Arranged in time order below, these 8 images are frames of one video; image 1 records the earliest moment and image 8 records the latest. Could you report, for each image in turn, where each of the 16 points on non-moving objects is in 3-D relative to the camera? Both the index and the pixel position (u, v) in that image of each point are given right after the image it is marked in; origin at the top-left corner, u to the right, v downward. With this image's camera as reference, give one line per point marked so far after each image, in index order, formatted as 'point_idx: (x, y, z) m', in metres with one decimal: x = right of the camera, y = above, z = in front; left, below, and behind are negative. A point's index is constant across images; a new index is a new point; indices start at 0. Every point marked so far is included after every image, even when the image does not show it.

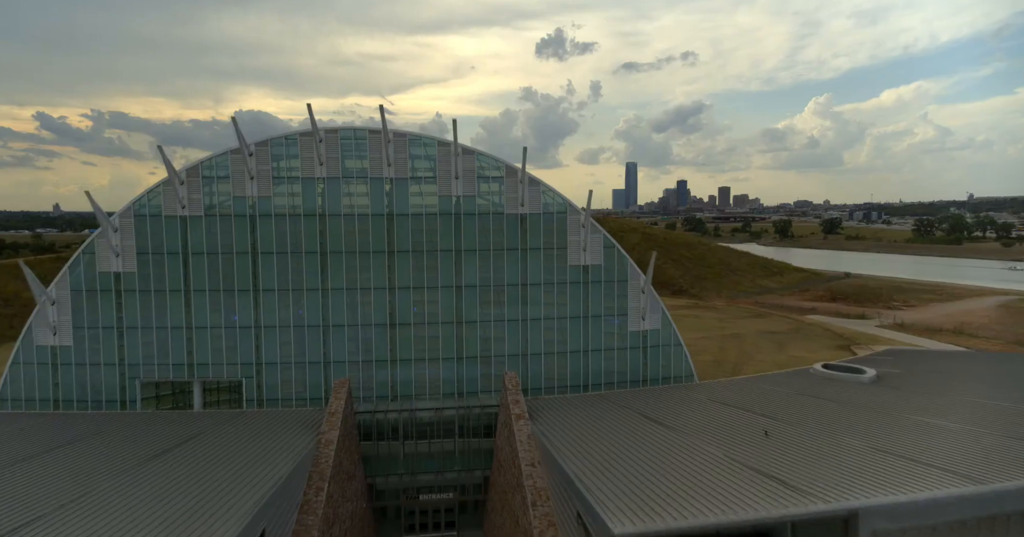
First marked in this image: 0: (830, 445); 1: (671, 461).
0: (+11.2, -6.2, +18.8) m
1: (+5.4, -6.5, +18.1) m
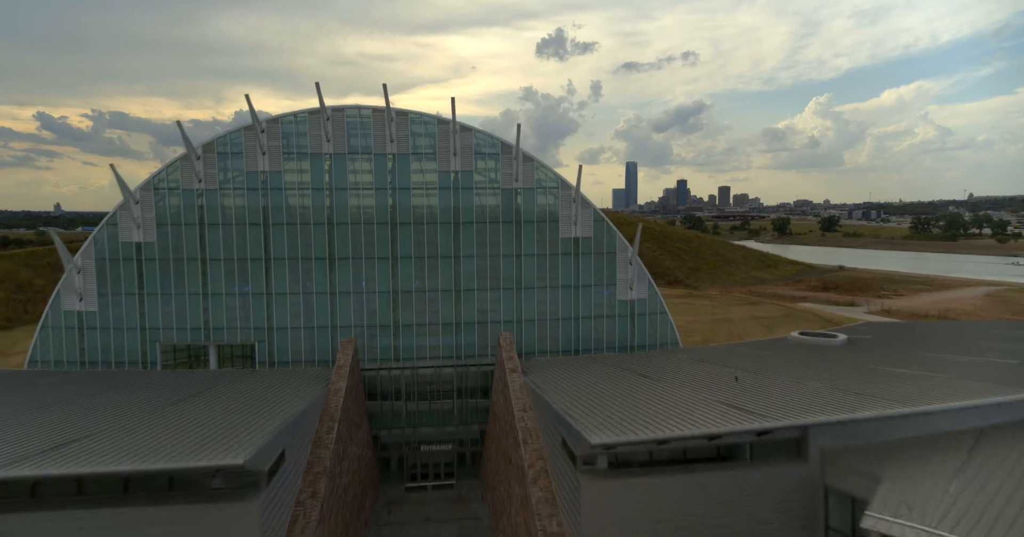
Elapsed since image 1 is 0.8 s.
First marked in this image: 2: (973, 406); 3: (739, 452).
0: (+10.9, -4.6, +20.7) m
1: (+5.2, -4.9, +20.1) m
2: (+14.7, -4.5, +17.8) m
3: (+7.4, -5.9, +17.3) m
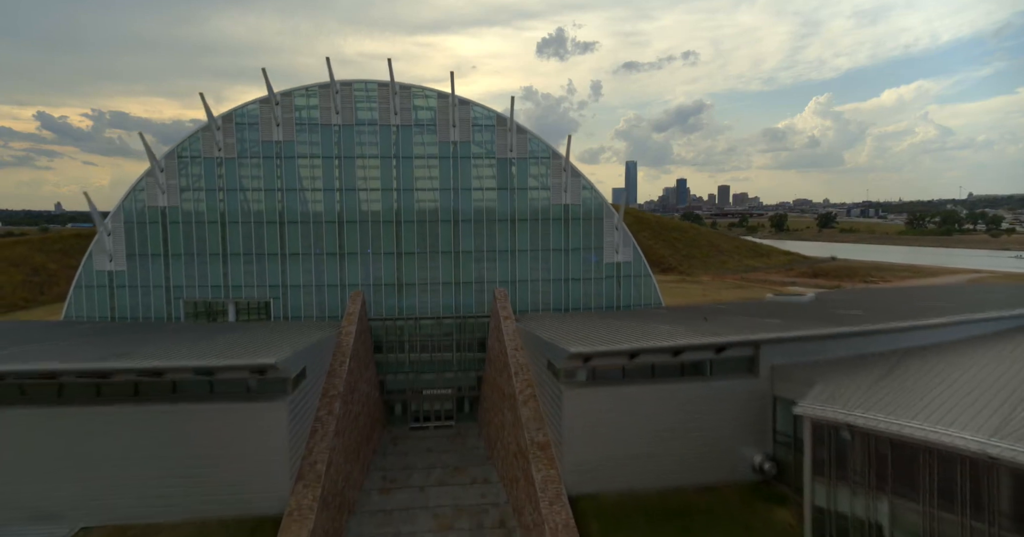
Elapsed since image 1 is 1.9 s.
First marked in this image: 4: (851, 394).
0: (+10.6, -2.3, +23.3) m
1: (+4.8, -2.6, +22.7) m
2: (+14.4, -2.3, +20.4) m
3: (+7.1, -3.7, +19.9) m
4: (+11.2, -4.1, +17.7) m
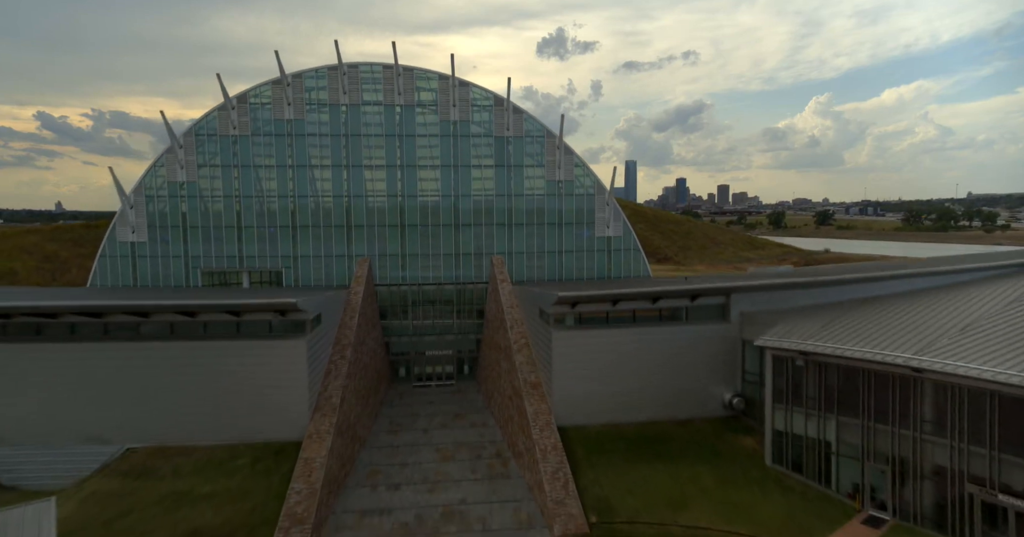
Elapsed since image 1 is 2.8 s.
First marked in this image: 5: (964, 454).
0: (+10.3, -0.5, +25.5) m
1: (+4.6, -0.8, +24.9) m
2: (+14.2, -0.4, +22.6) m
3: (+6.9, -1.9, +22.1) m
4: (+11.0, -2.3, +19.9) m
5: (+13.3, -5.5, +15.7) m
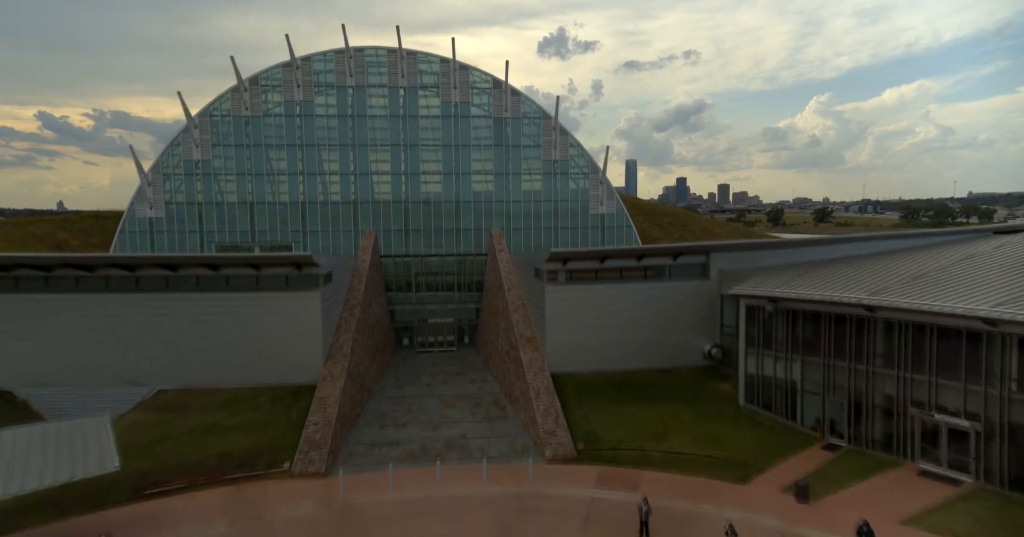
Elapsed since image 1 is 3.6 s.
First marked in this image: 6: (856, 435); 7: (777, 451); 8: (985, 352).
0: (+10.2, +1.2, +27.4) m
1: (+4.5, +0.9, +26.8) m
2: (+14.0, +1.3, +24.5) m
3: (+6.8, -0.1, +24.0) m
4: (+10.9, -0.5, +21.8) m
5: (+13.1, -3.8, +17.6) m
6: (+12.2, -5.9, +18.8) m
7: (+9.3, -6.4, +18.6) m
8: (+14.1, -2.5, +15.9) m
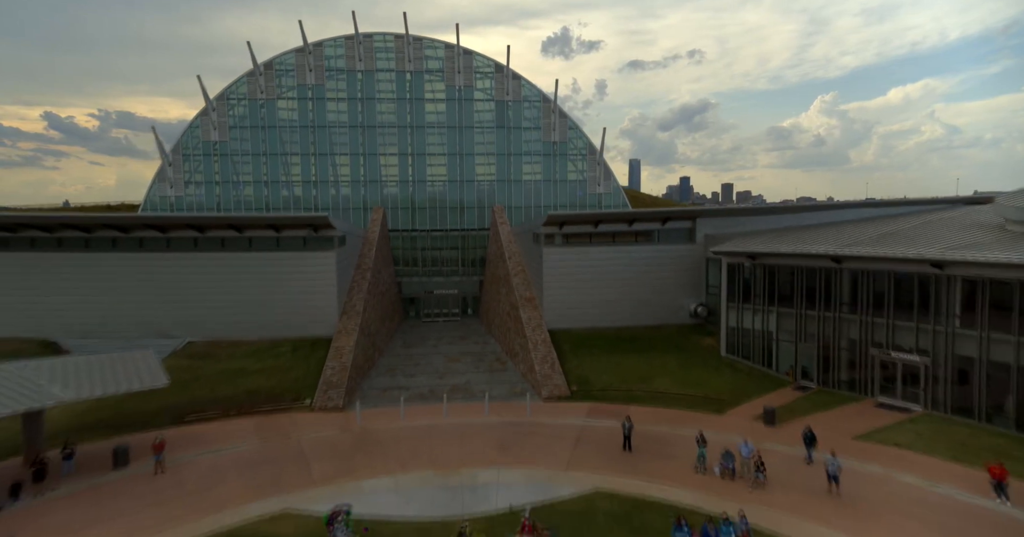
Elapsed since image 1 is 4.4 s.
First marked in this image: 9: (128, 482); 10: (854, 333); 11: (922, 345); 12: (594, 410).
0: (+10.2, +2.9, +29.3) m
1: (+4.5, +2.6, +28.7) m
2: (+14.1, +3.0, +26.3) m
3: (+6.8, +1.5, +25.9) m
4: (+10.9, +1.1, +23.7) m
5: (+13.1, -2.1, +19.4) m
6: (+12.1, -4.2, +20.7) m
7: (+9.2, -4.7, +20.5) m
8: (+14.1, -0.8, +17.7) m
9: (-10.5, -5.8, +14.6) m
10: (+12.8, -2.4, +19.9) m
11: (+13.9, -2.6, +18.1) m
12: (+3.0, -5.2, +19.5) m
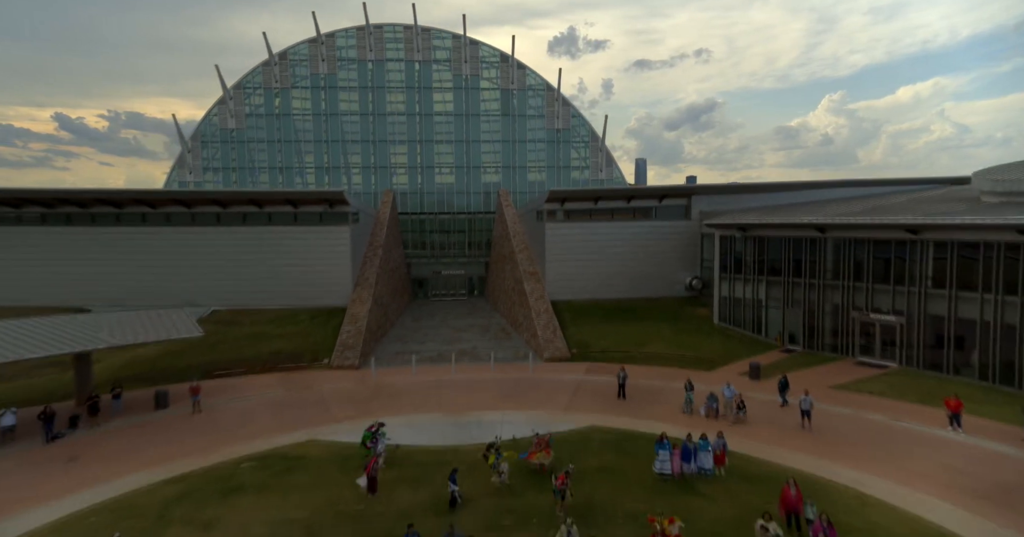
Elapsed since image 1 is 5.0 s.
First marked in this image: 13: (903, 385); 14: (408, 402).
0: (+10.5, +4.1, +30.6) m
1: (+4.8, +3.8, +30.1) m
2: (+14.3, +4.2, +27.6) m
3: (+7.0, +2.8, +27.3) m
4: (+11.1, +2.4, +25.0) m
5: (+13.2, -0.8, +20.7) m
6: (+12.3, -3.0, +22.0) m
7: (+9.4, -3.5, +21.8) m
8: (+14.2, +0.4, +19.0) m
9: (-10.4, -4.6, +16.1) m
10: (+12.9, -1.1, +21.2) m
11: (+14.1, -1.4, +19.4) m
12: (+3.1, -3.9, +20.9) m
13: (+12.7, -3.8, +17.3) m
14: (-3.5, -4.5, +17.8) m
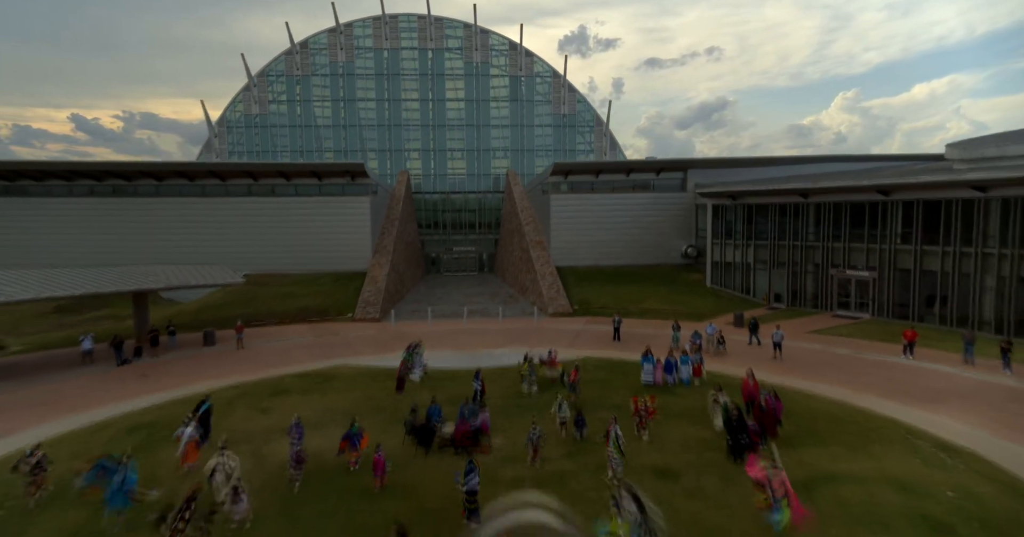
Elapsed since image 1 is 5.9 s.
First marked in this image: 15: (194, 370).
0: (+11.0, +5.8, +32.5) m
1: (+5.2, +5.5, +32.1) m
2: (+14.7, +5.8, +29.5) m
3: (+7.4, +4.4, +29.2) m
4: (+11.4, +4.0, +26.9) m
5: (+13.5, +0.8, +22.6) m
6: (+12.6, -1.4, +23.8) m
7: (+9.7, -1.8, +23.7) m
8: (+14.5, +2.0, +20.8) m
9: (-10.2, -2.9, +18.4) m
10: (+13.2, +0.5, +23.0) m
11: (+14.3, +0.3, +21.2) m
12: (+3.4, -2.3, +22.9) m
13: (+12.9, -2.2, +19.1) m
14: (-3.3, -2.8, +19.9) m
15: (-9.9, -3.1, +16.5) m
